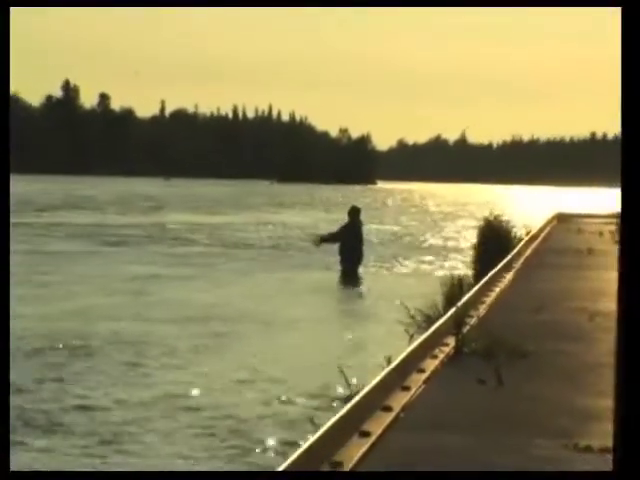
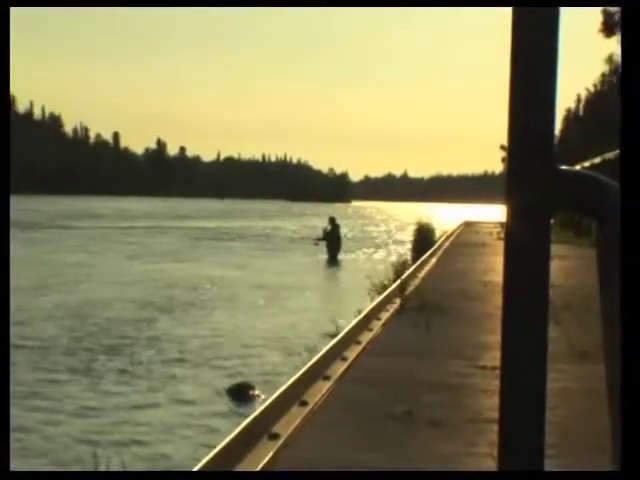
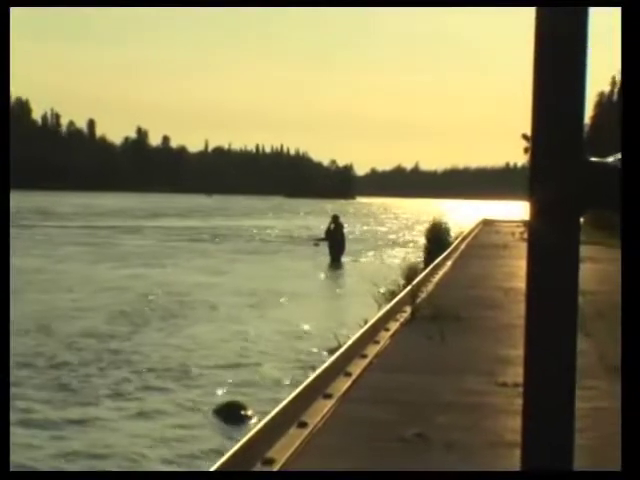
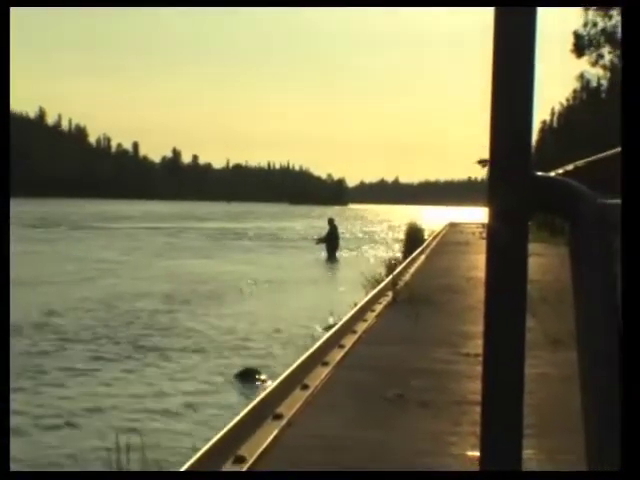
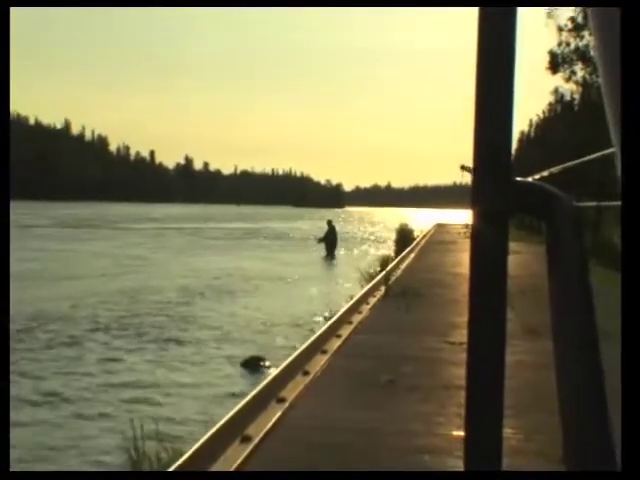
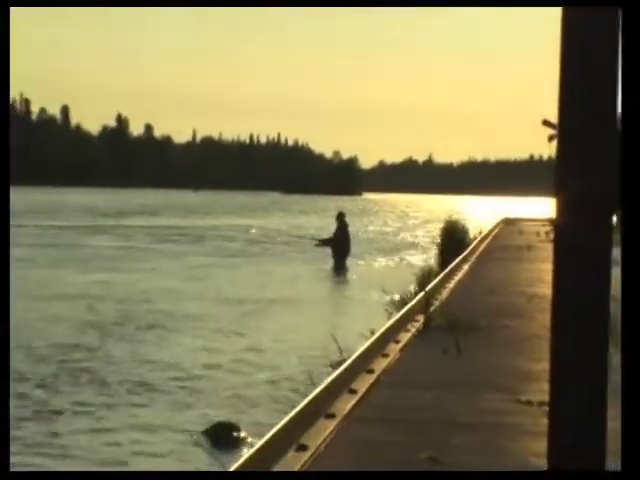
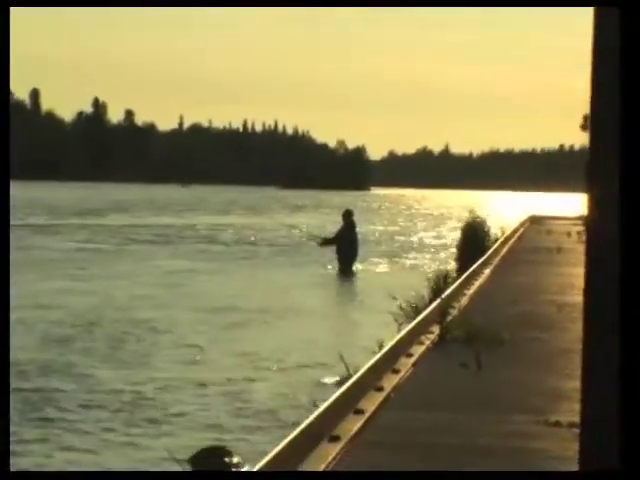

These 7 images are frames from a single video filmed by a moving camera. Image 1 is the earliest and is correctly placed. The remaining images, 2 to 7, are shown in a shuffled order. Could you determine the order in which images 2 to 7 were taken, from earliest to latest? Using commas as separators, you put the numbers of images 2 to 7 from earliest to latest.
7, 6, 3, 2, 4, 5
